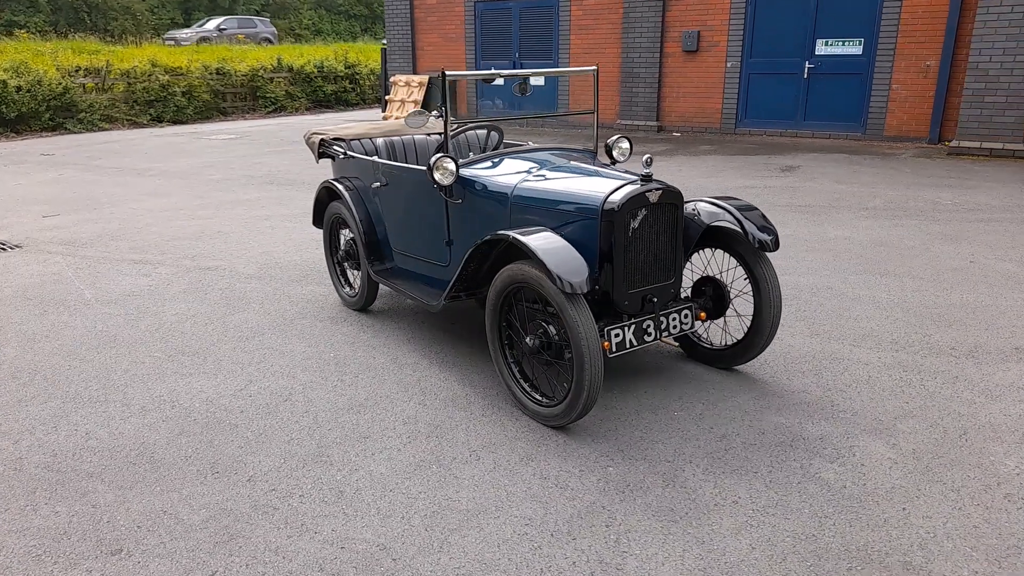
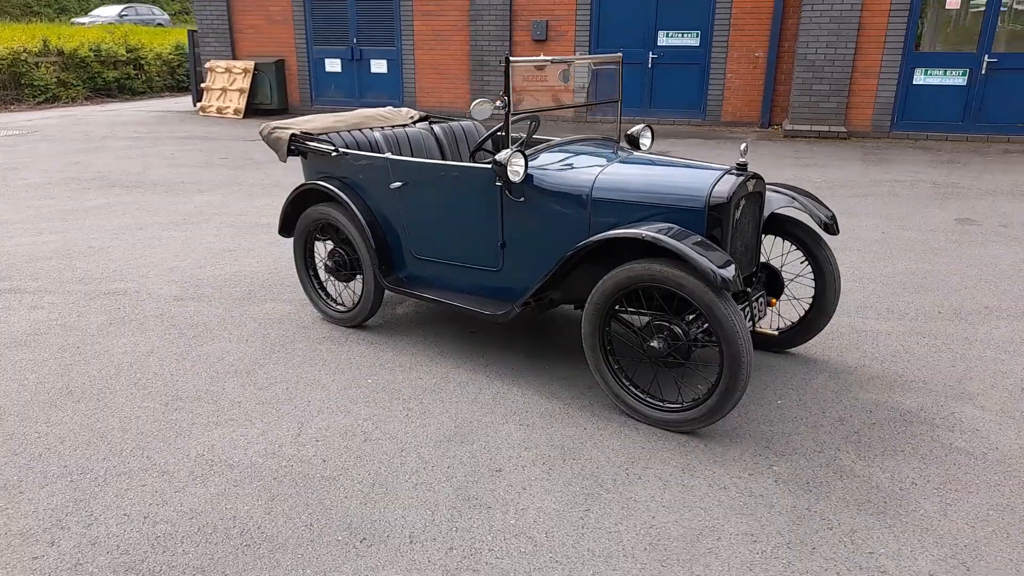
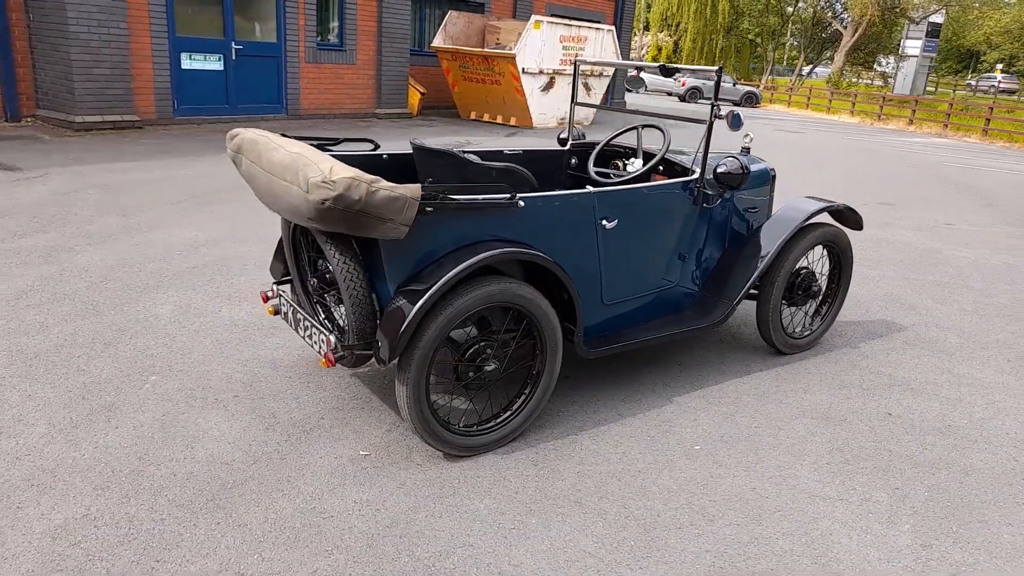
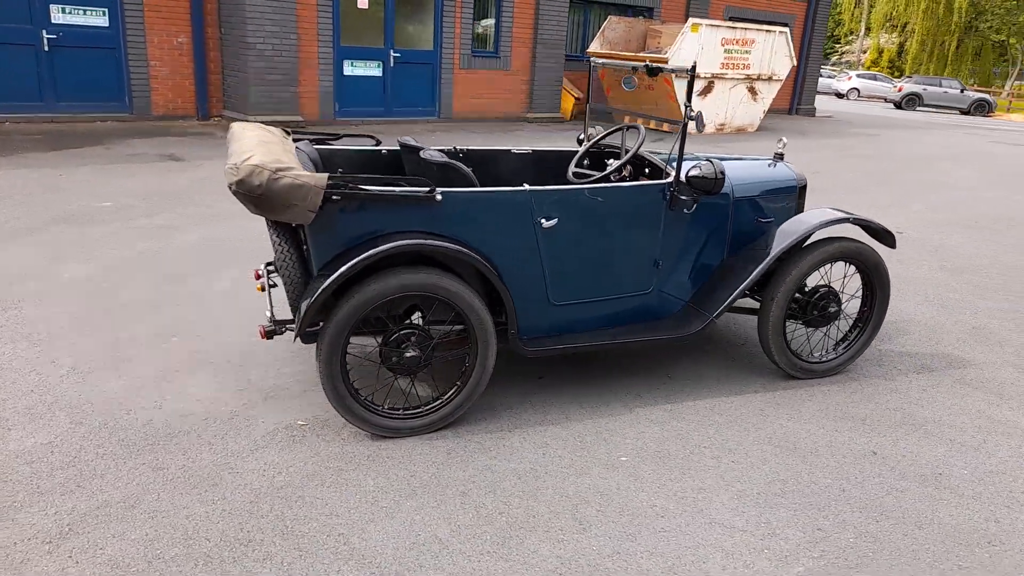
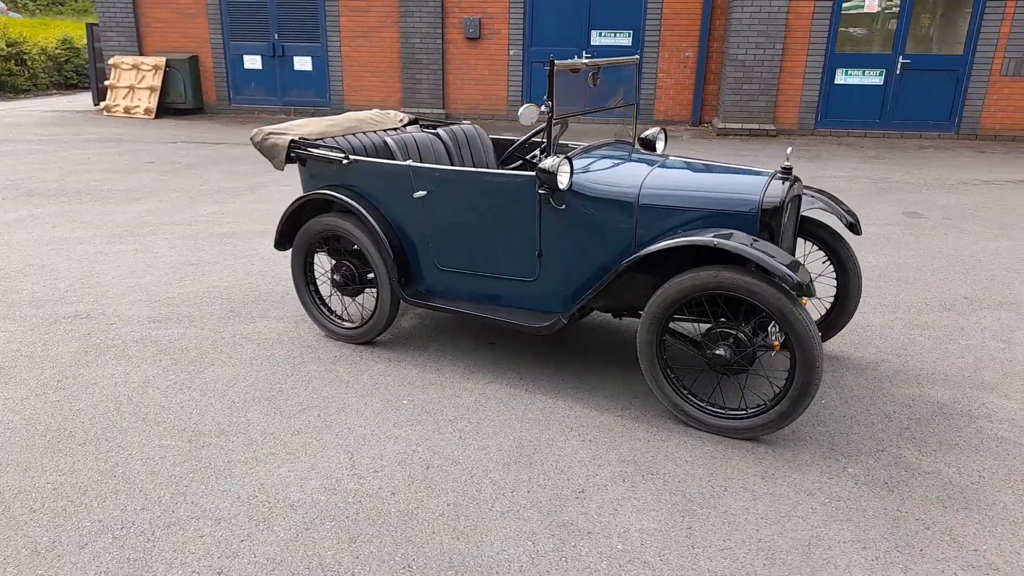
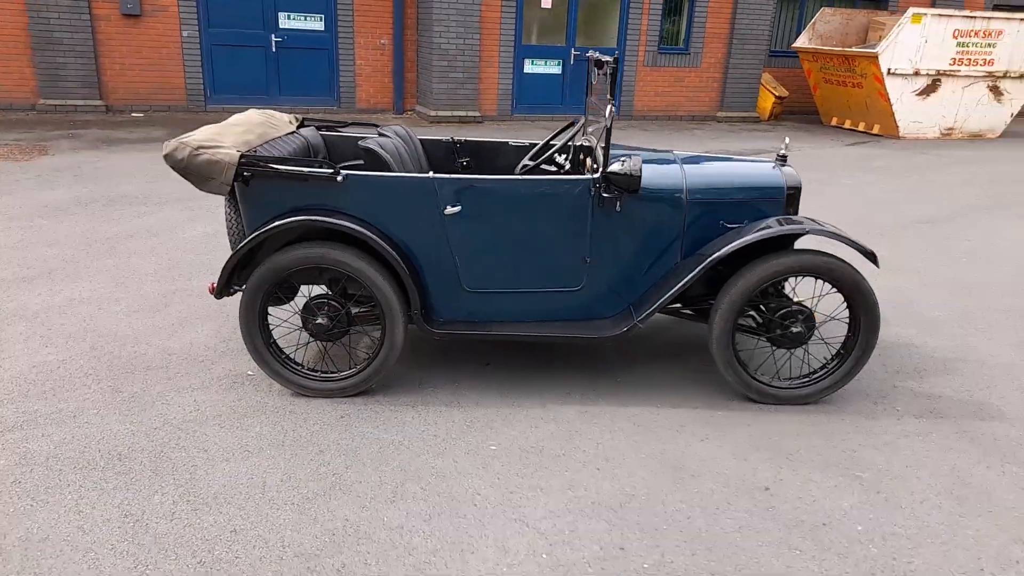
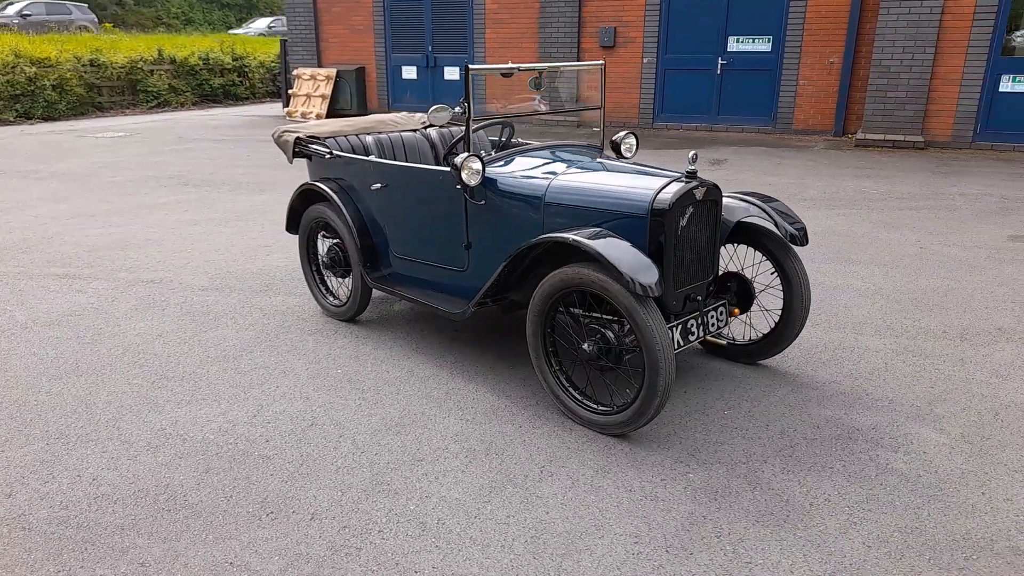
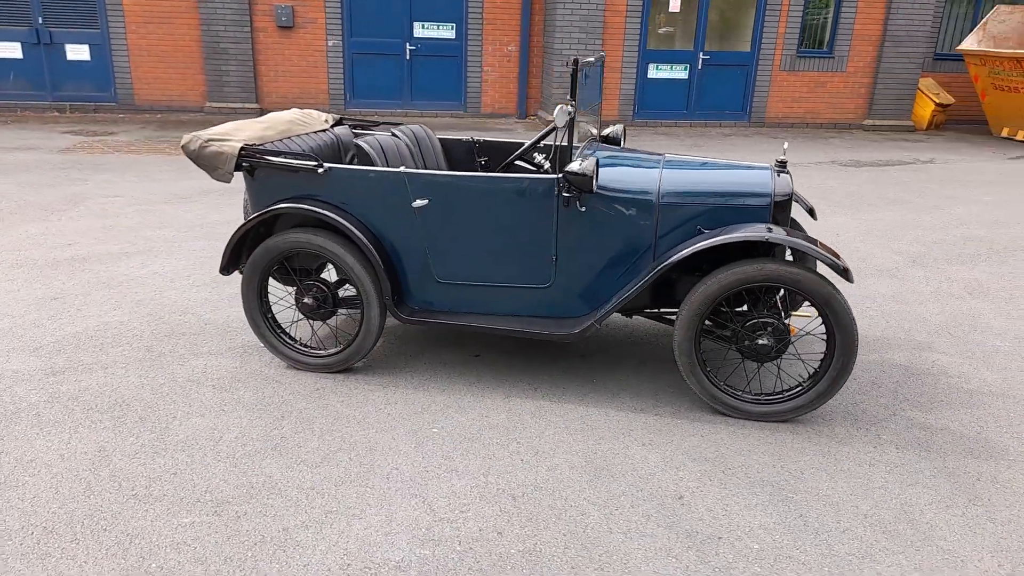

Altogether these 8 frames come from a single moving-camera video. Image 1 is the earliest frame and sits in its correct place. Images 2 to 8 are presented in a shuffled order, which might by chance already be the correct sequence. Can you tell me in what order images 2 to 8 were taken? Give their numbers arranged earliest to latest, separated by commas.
7, 2, 5, 8, 6, 4, 3
